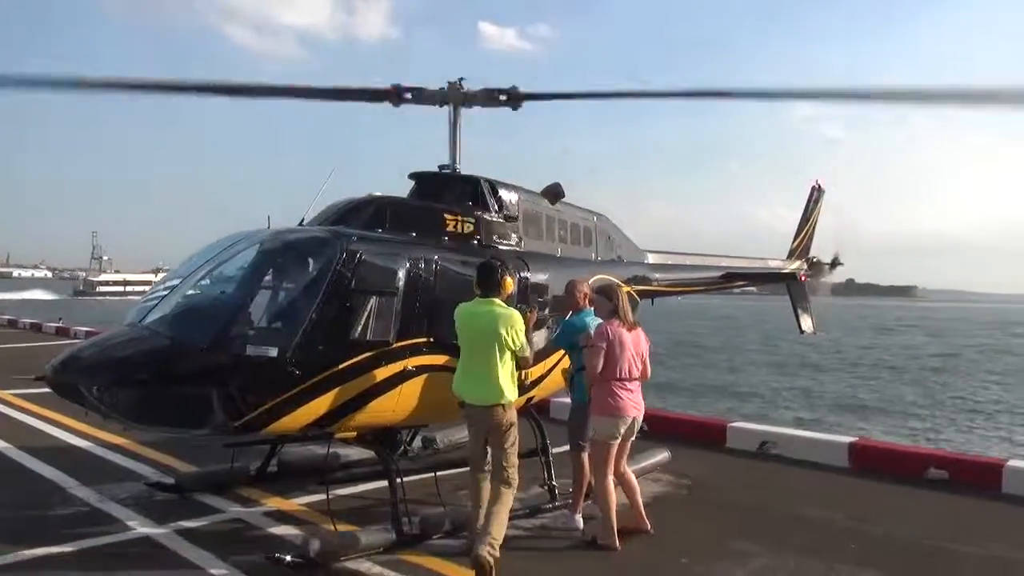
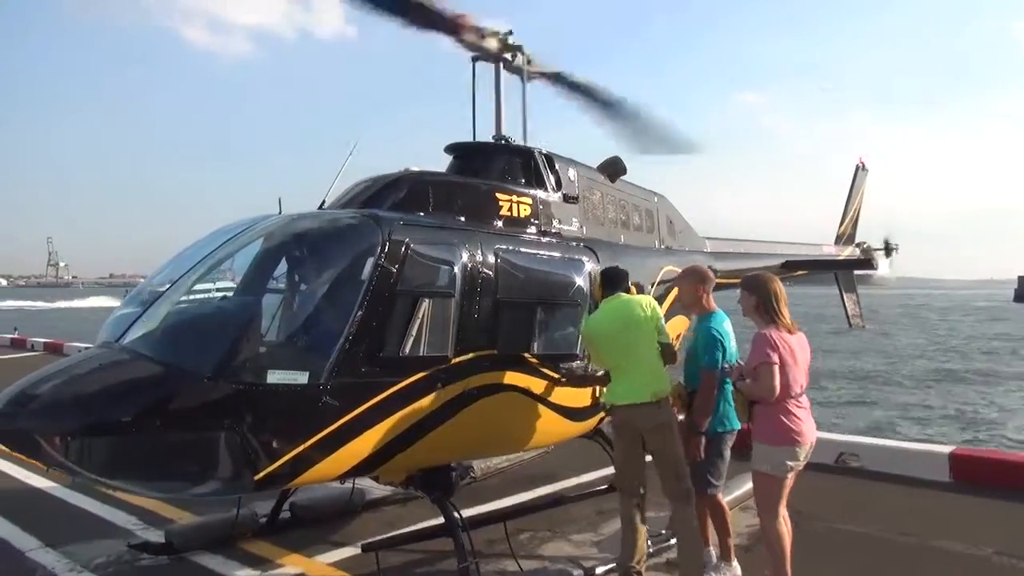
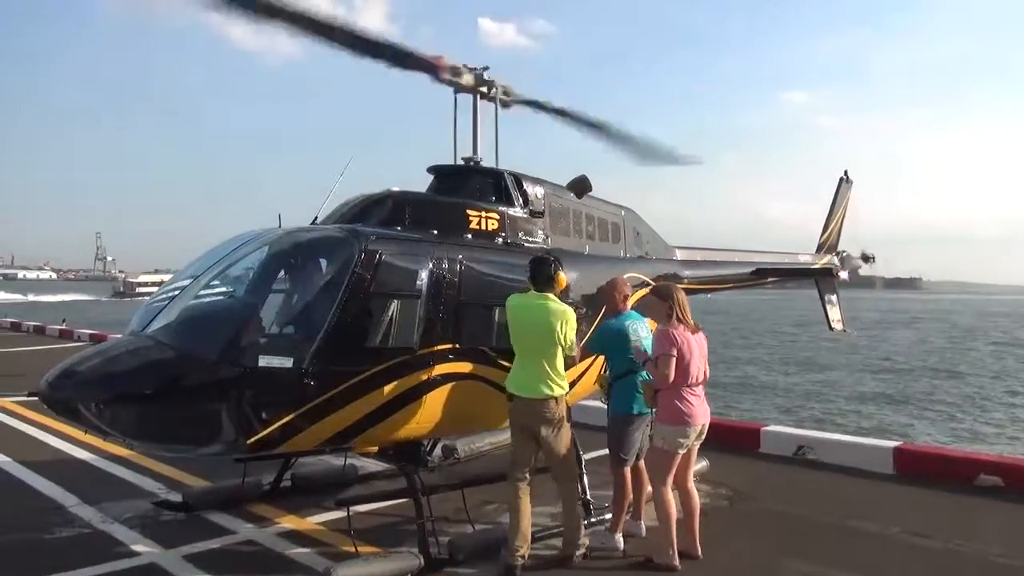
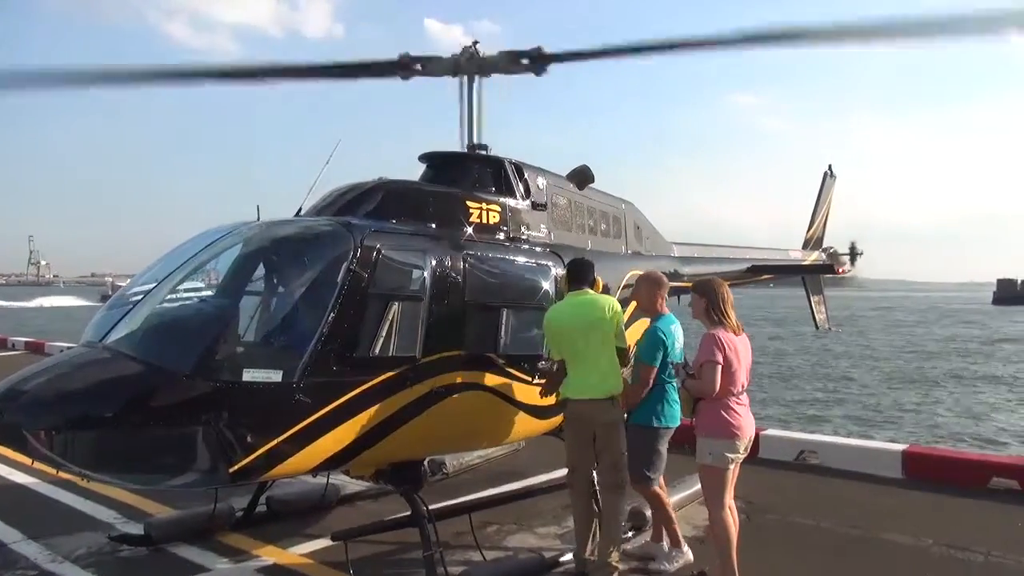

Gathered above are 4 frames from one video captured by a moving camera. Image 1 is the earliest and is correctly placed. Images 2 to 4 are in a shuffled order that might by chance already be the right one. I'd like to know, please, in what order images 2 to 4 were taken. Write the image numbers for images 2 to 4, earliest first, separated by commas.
3, 4, 2
